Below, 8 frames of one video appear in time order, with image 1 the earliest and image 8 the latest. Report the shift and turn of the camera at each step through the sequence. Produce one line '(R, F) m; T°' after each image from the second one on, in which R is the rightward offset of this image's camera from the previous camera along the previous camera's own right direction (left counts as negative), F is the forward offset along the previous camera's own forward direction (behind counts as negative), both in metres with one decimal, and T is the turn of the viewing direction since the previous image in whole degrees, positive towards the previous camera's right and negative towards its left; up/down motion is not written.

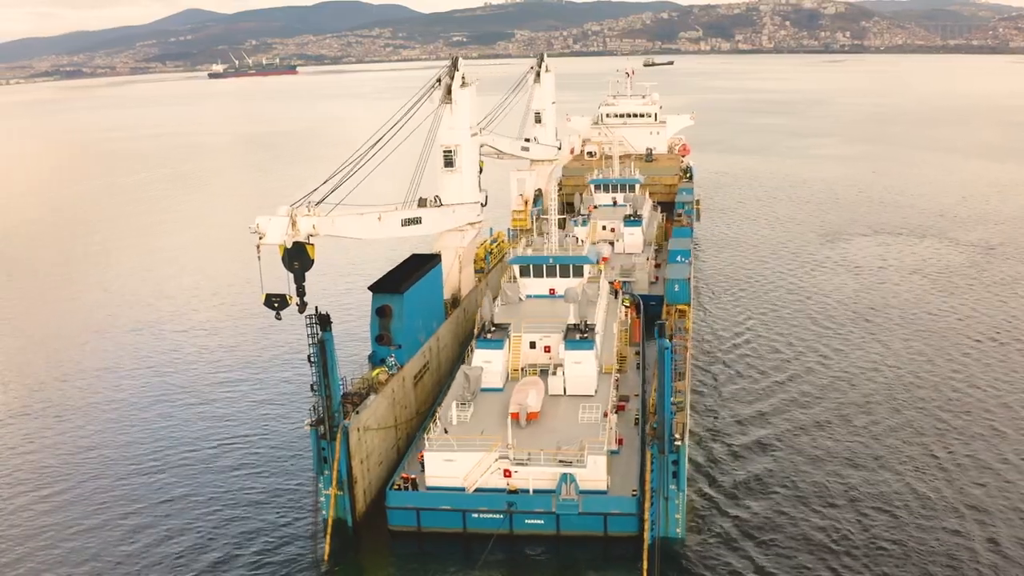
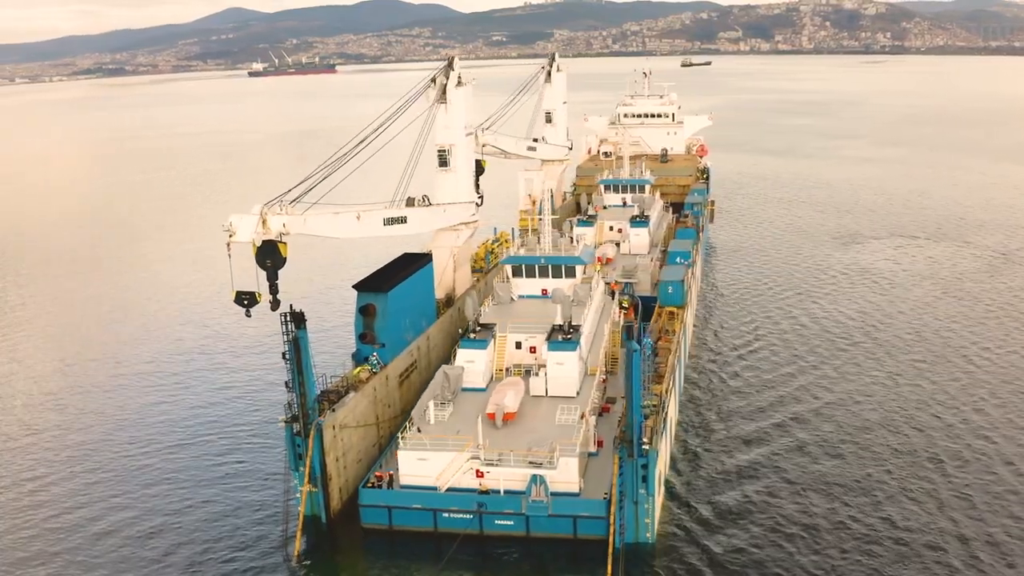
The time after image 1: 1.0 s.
(+1.8, +0.1) m; -2°
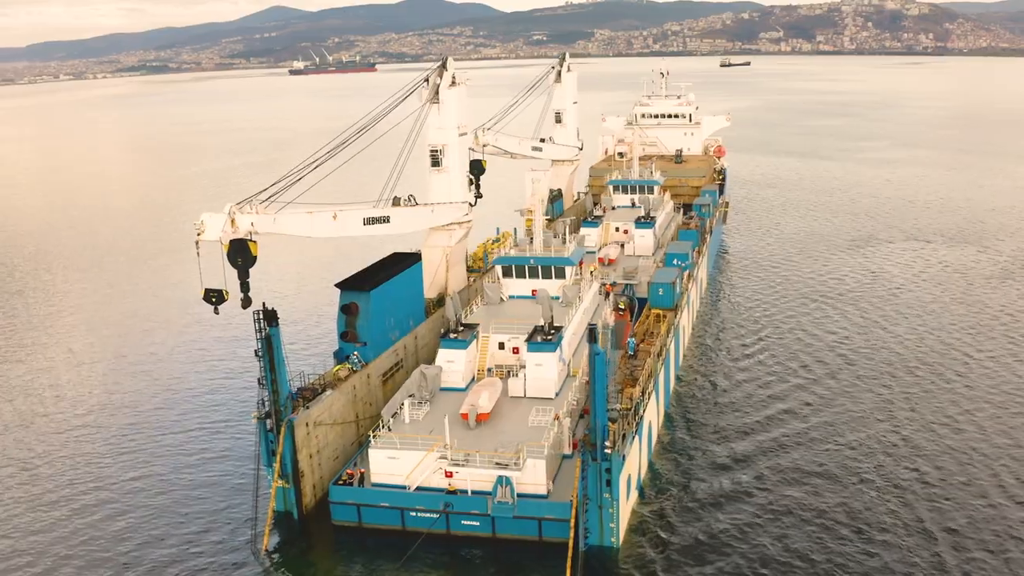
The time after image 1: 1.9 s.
(+1.9, +0.1) m; -2°
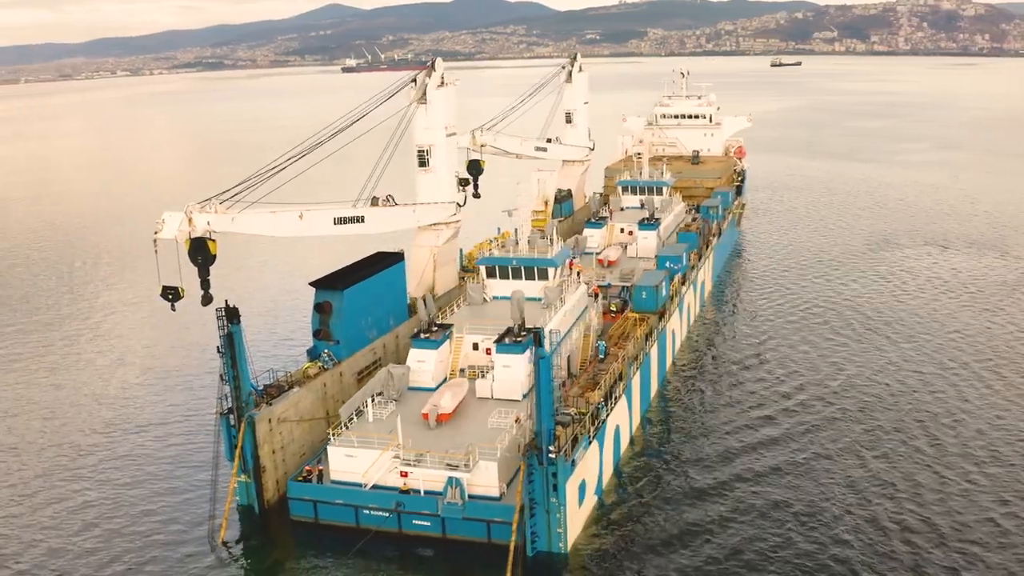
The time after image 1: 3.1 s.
(+2.6, +0.1) m; -3°
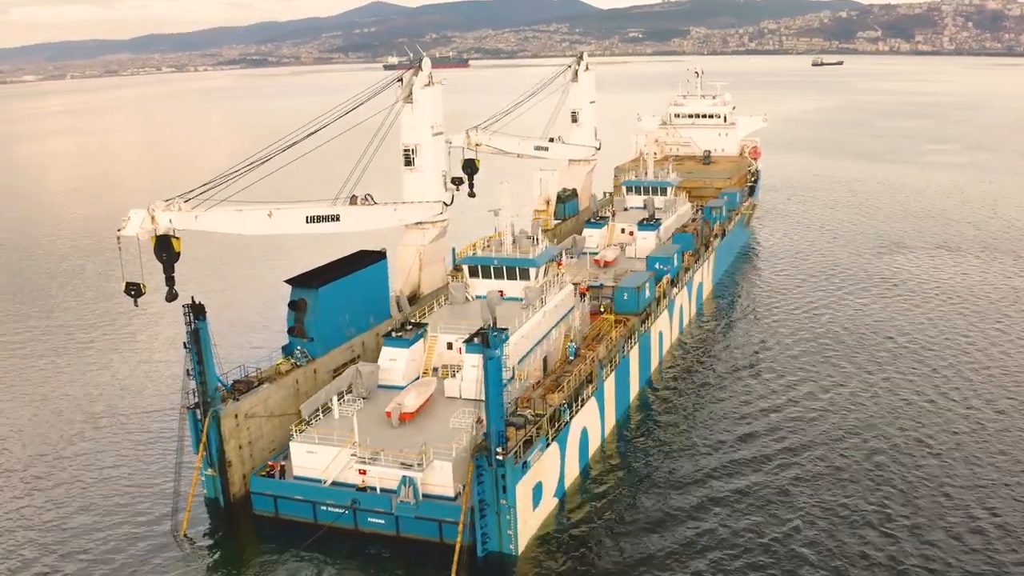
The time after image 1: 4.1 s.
(+2.3, 0.0) m; -2°
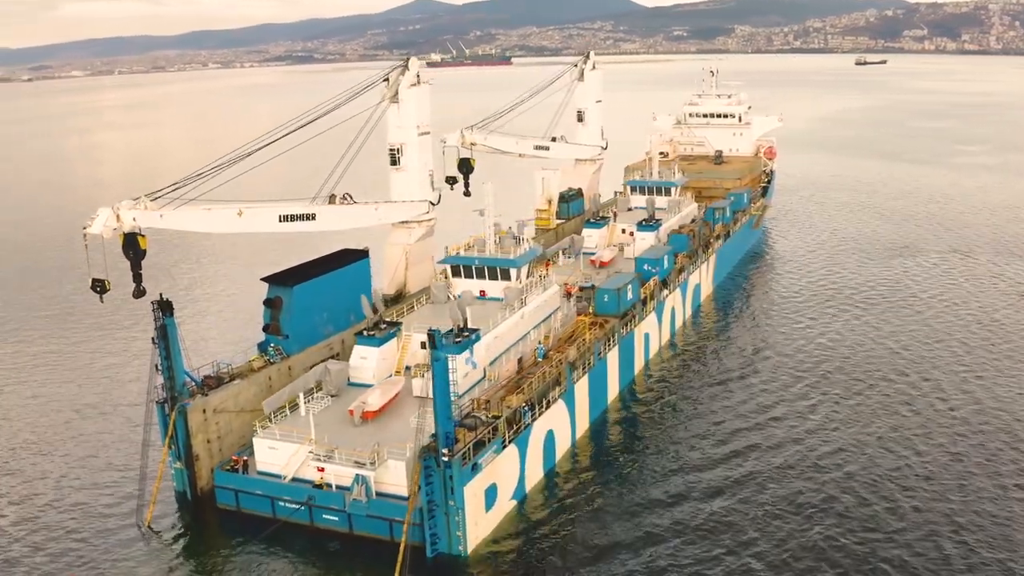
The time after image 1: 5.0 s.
(+2.4, 0.0) m; -2°
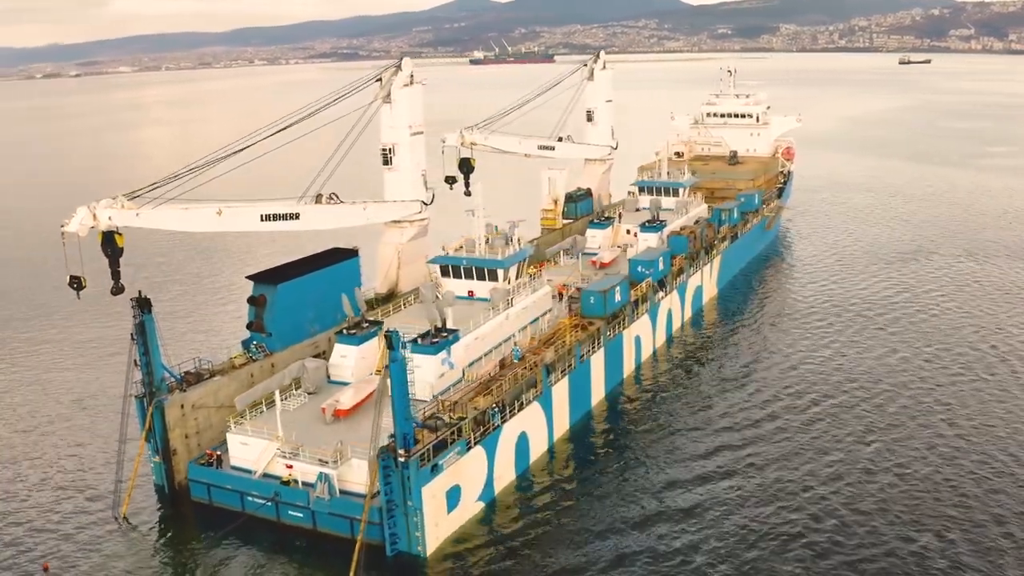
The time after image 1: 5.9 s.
(+2.1, 0.0) m; -2°
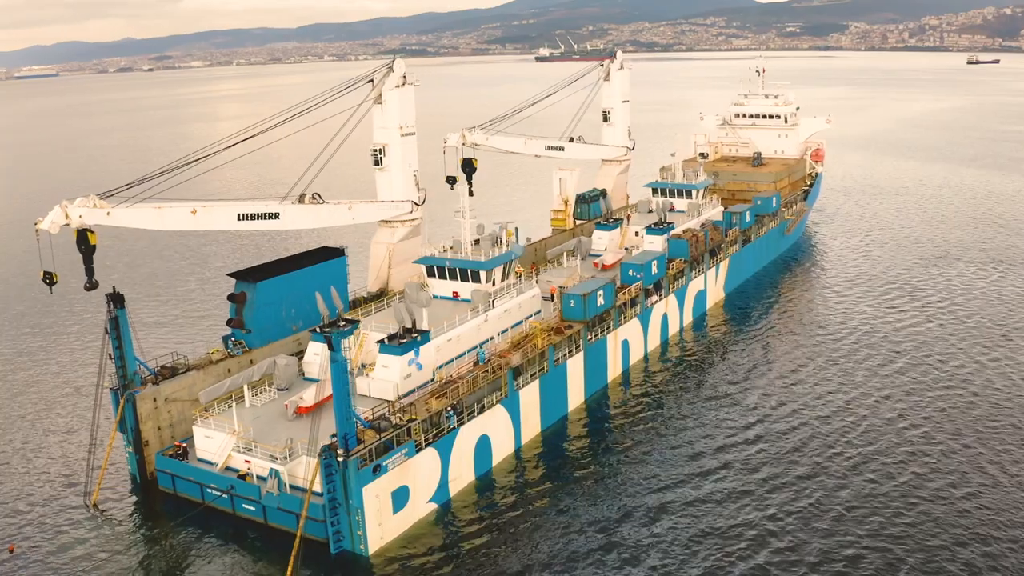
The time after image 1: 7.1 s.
(+3.1, 0.0) m; -4°
